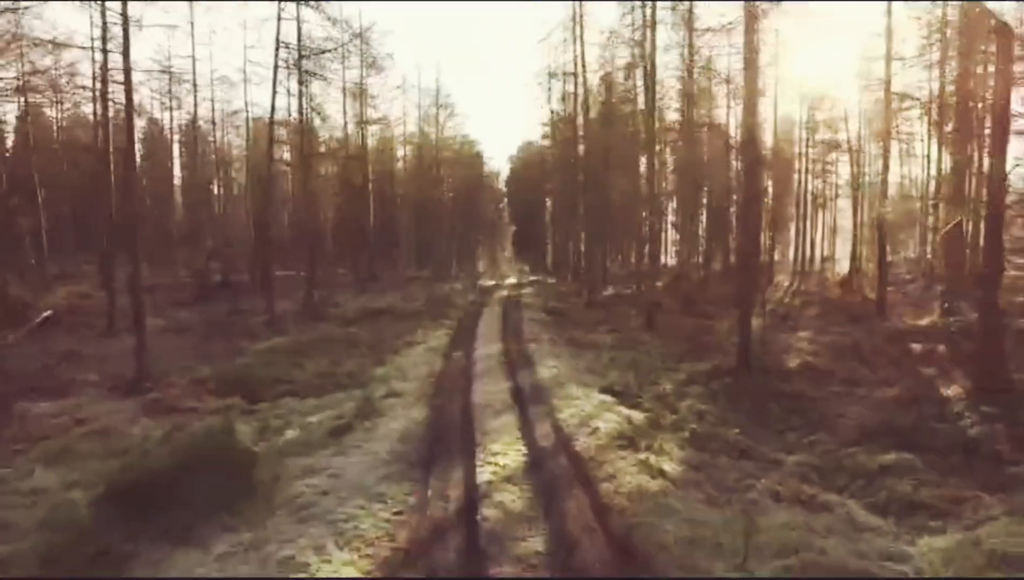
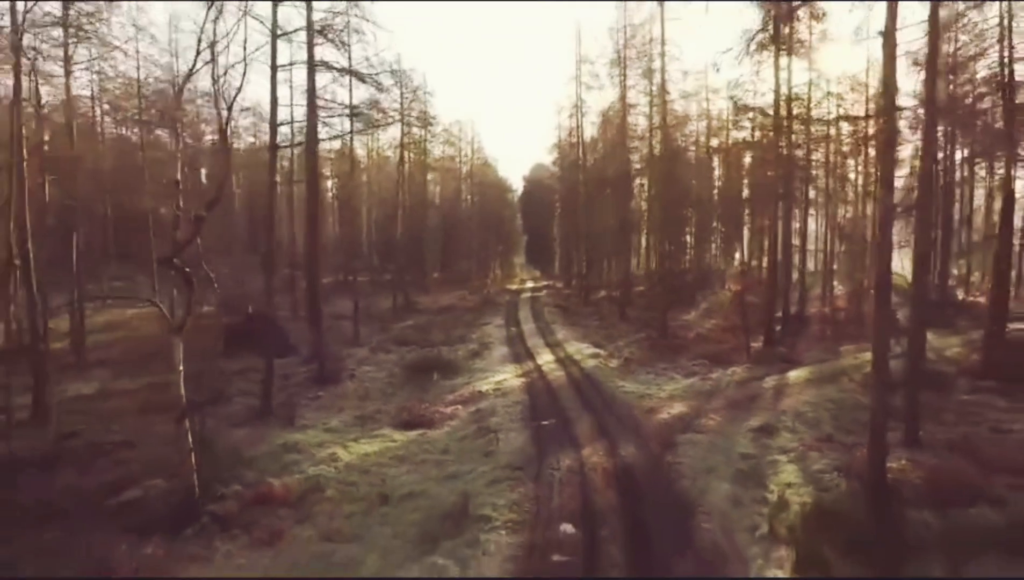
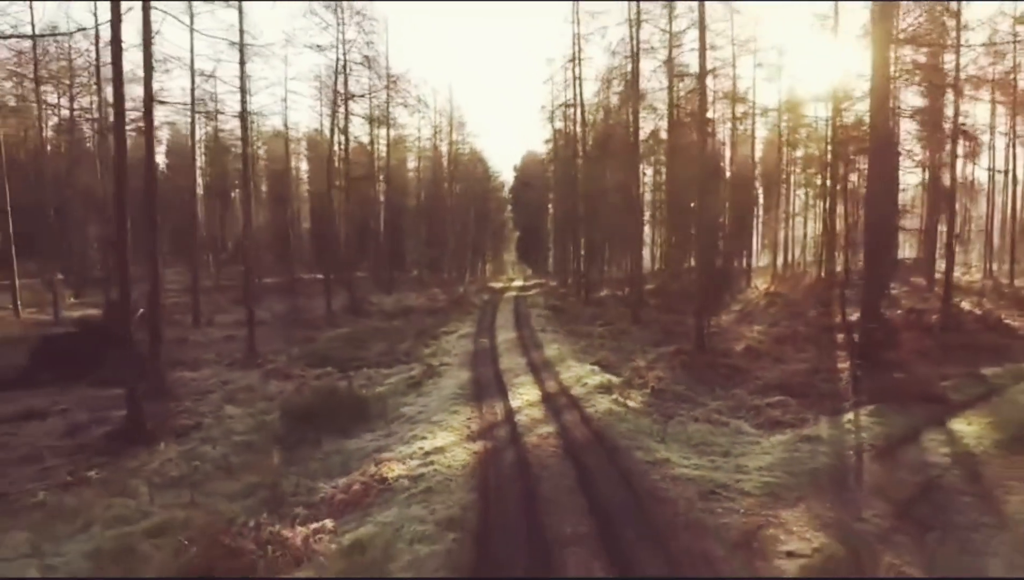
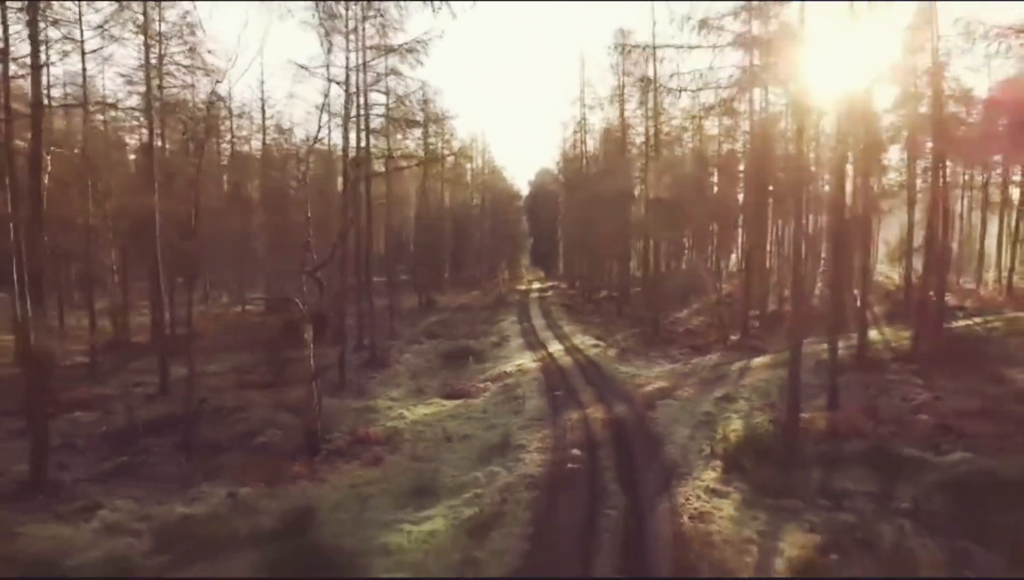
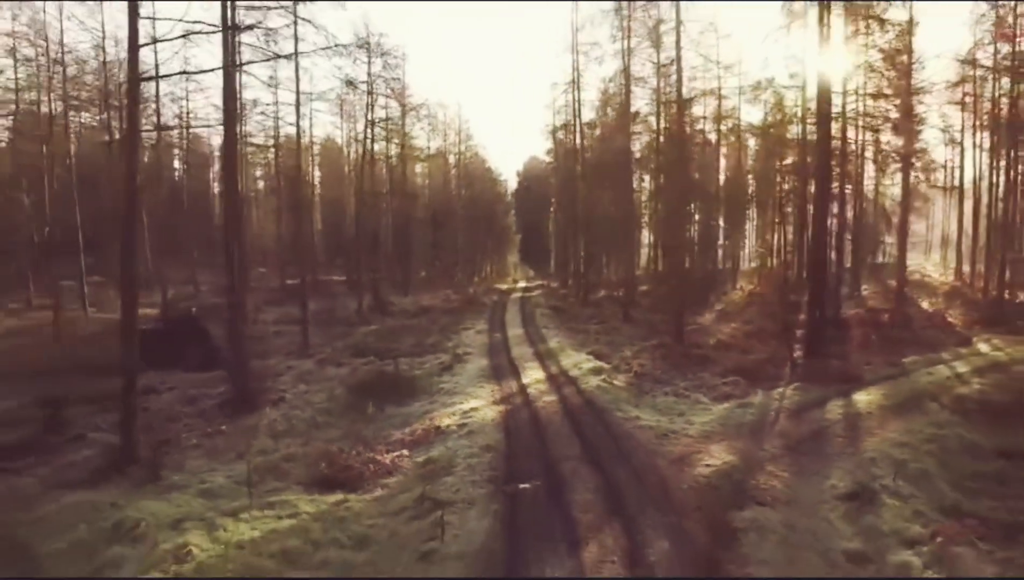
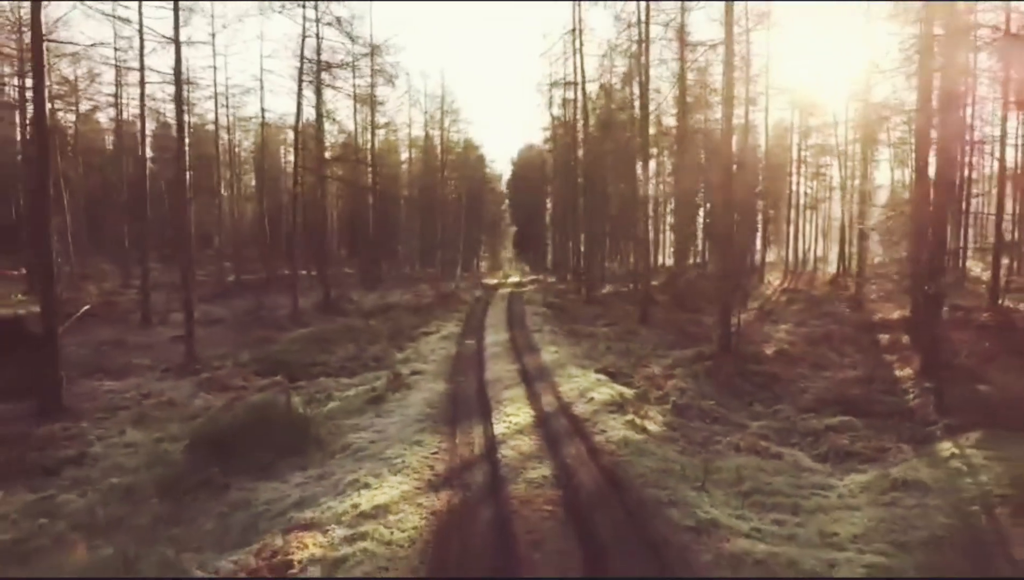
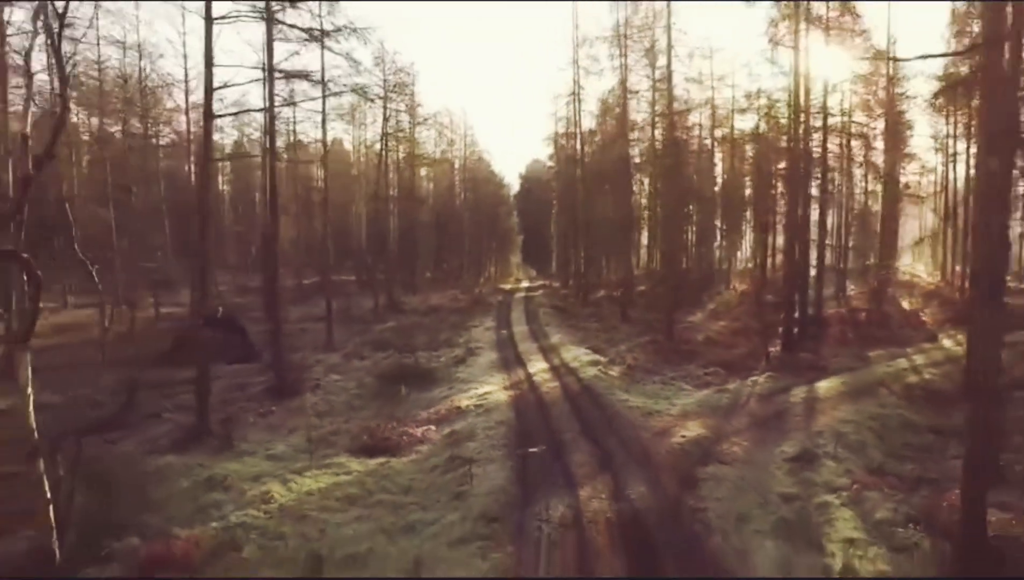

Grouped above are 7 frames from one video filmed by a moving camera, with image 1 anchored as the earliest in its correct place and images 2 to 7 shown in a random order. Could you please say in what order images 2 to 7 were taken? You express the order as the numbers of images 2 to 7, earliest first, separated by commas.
6, 3, 5, 7, 2, 4
